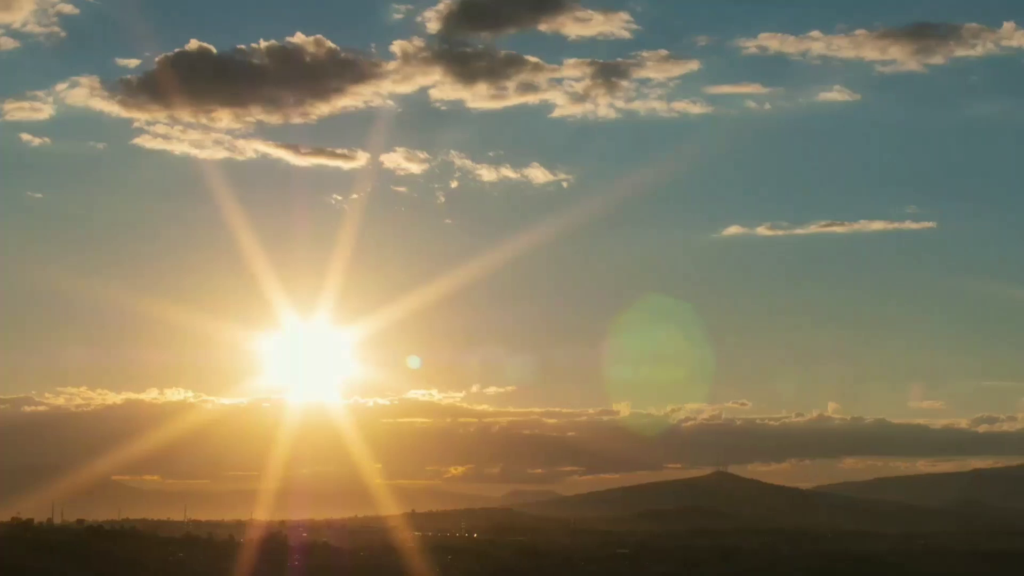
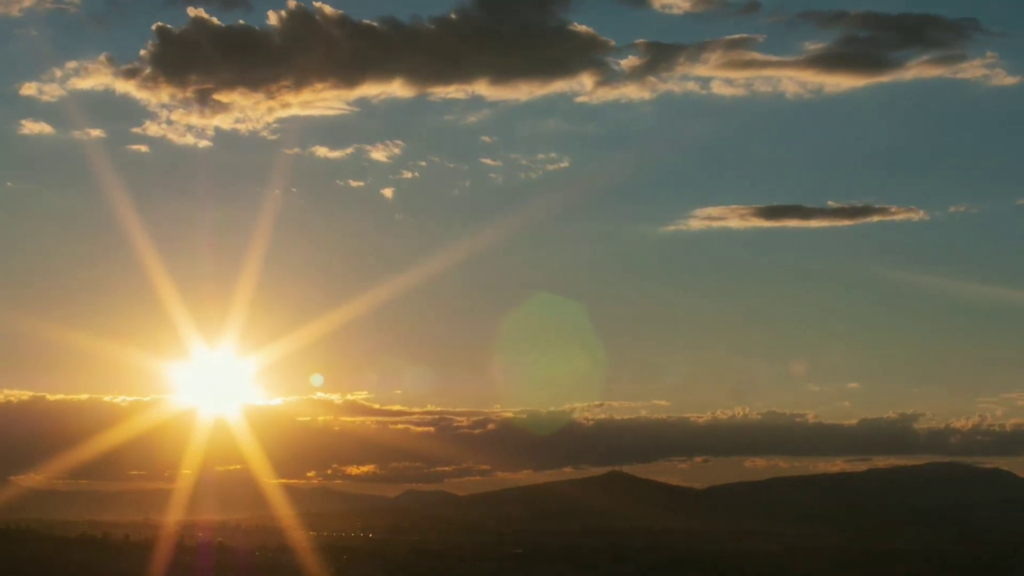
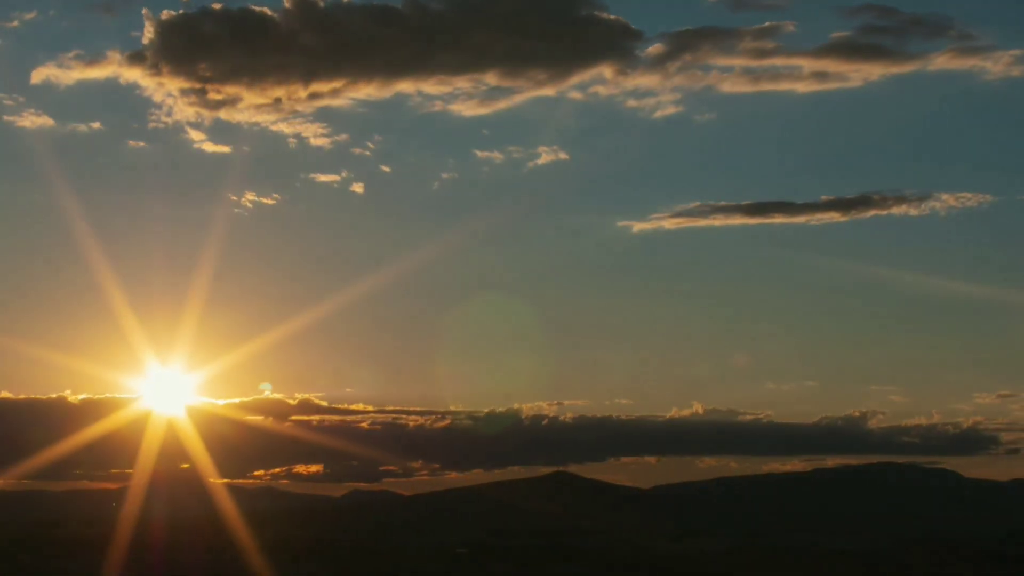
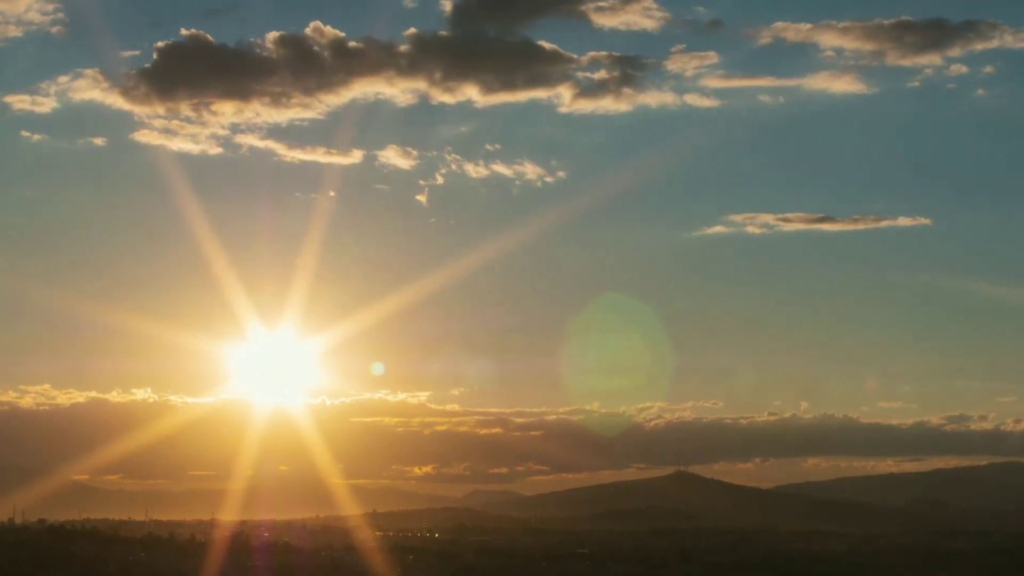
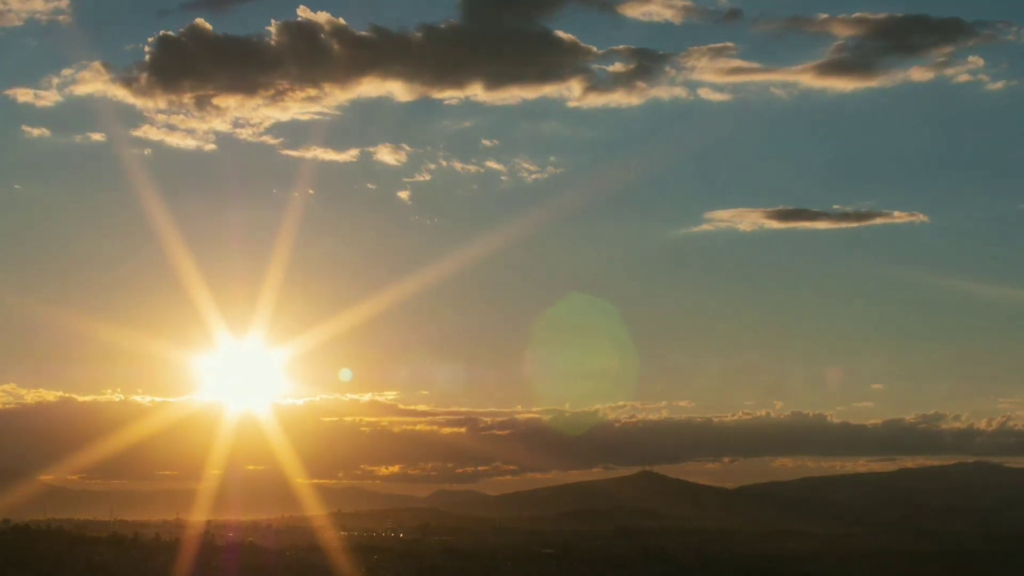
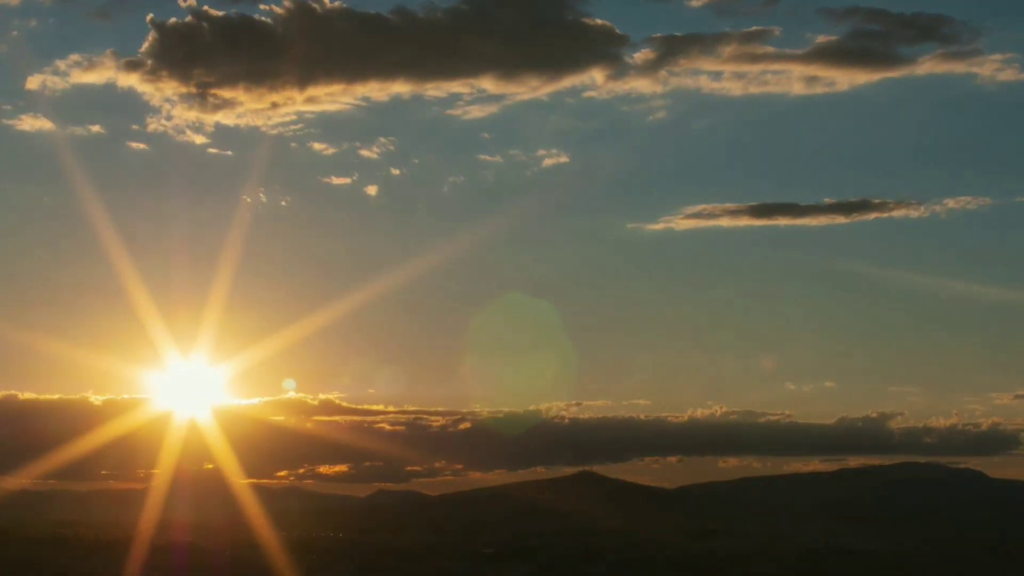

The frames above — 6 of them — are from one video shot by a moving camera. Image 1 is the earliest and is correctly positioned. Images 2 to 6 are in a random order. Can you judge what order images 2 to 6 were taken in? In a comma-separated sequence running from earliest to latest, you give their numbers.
4, 5, 2, 6, 3
